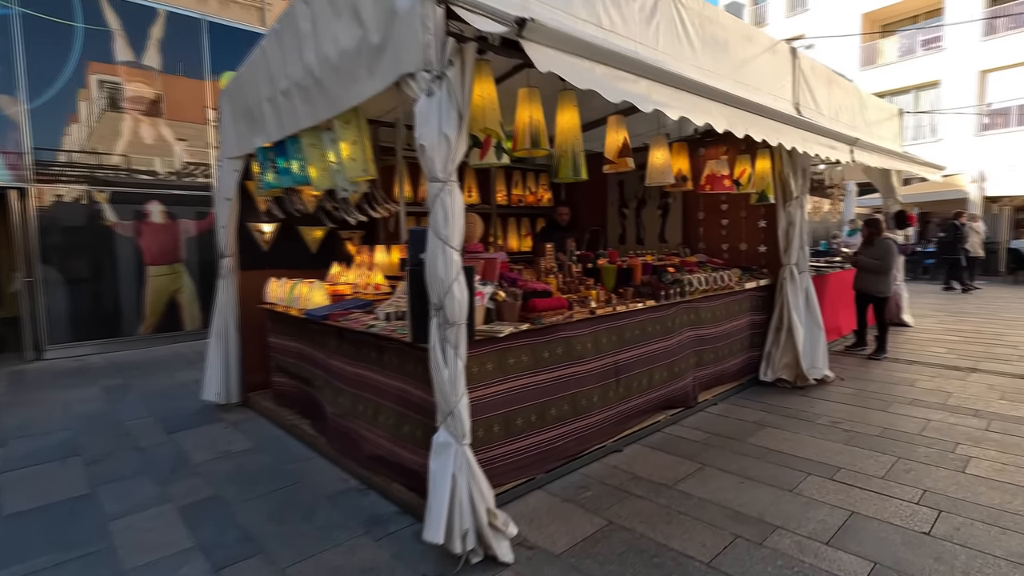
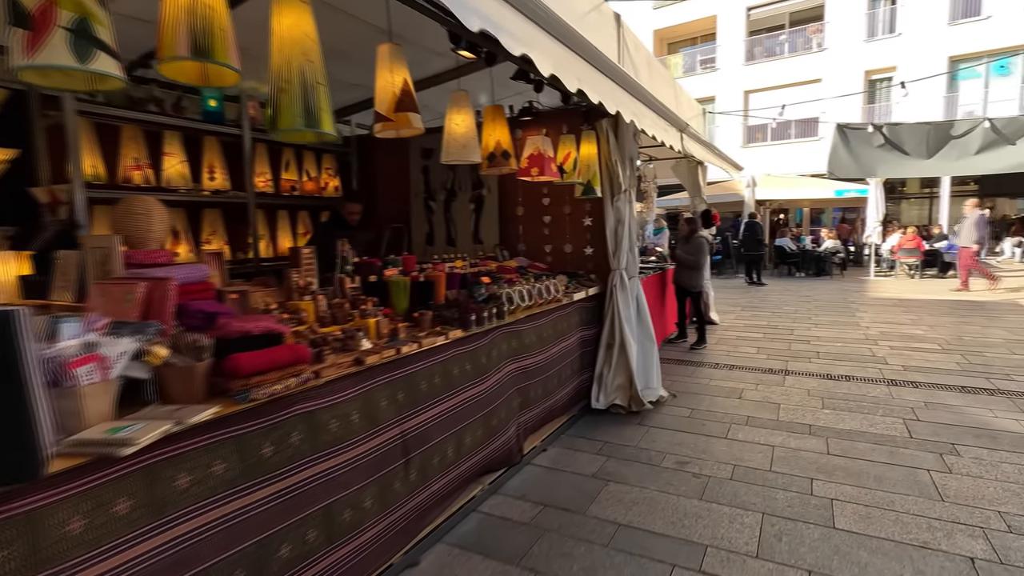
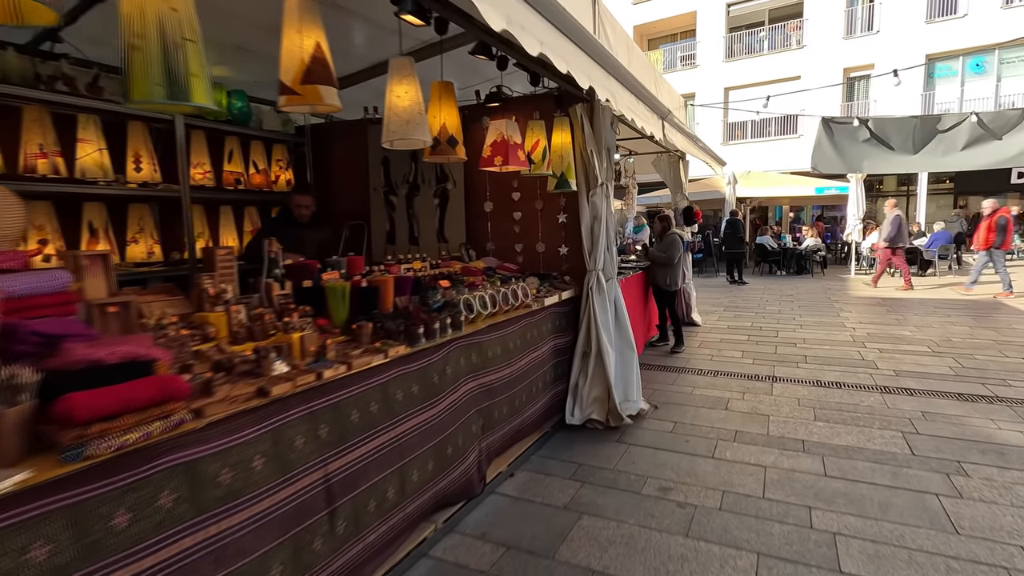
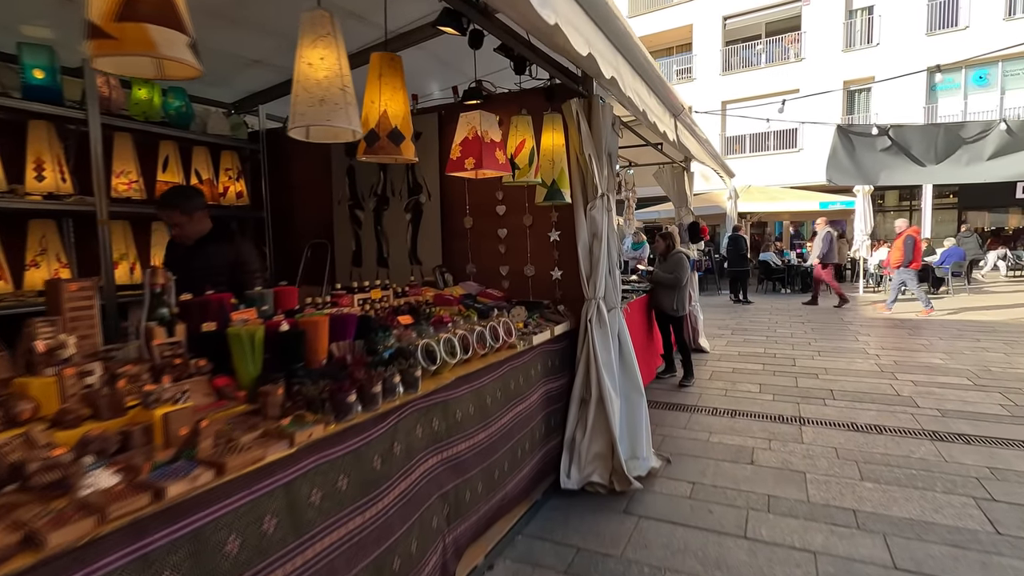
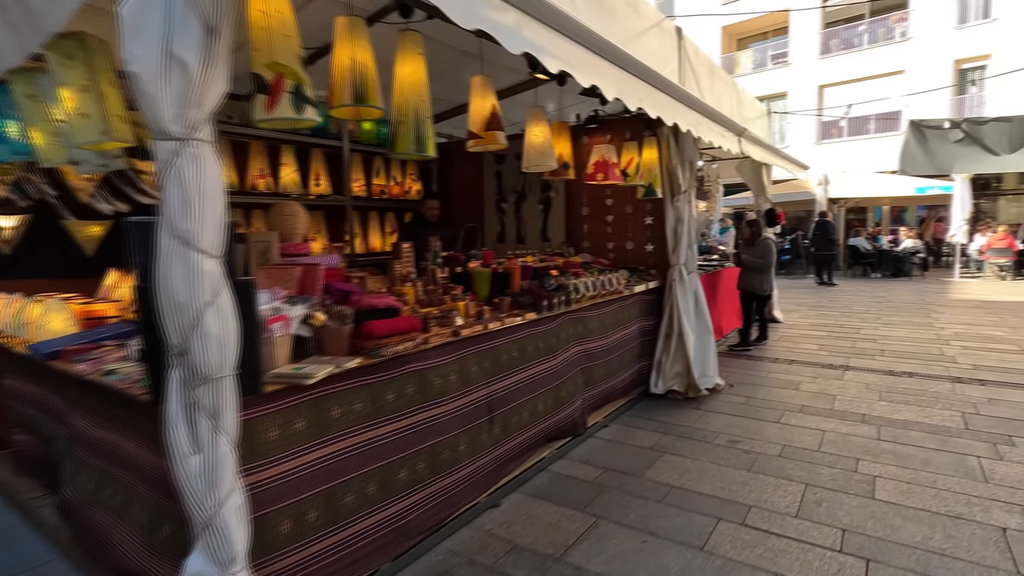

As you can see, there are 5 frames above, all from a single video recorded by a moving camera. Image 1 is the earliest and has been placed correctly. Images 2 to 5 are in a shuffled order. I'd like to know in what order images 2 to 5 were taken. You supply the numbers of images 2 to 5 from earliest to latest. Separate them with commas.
5, 2, 3, 4
